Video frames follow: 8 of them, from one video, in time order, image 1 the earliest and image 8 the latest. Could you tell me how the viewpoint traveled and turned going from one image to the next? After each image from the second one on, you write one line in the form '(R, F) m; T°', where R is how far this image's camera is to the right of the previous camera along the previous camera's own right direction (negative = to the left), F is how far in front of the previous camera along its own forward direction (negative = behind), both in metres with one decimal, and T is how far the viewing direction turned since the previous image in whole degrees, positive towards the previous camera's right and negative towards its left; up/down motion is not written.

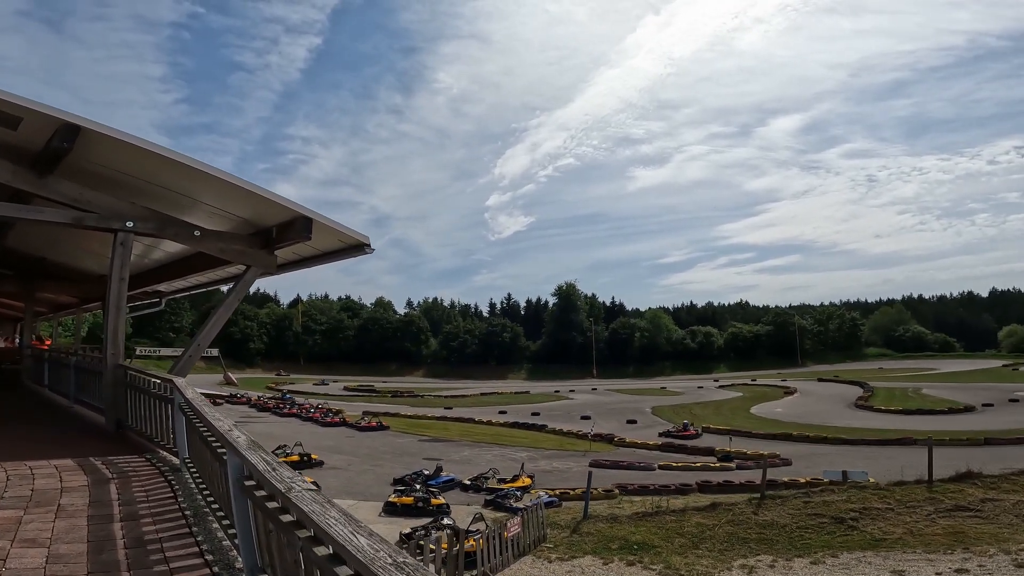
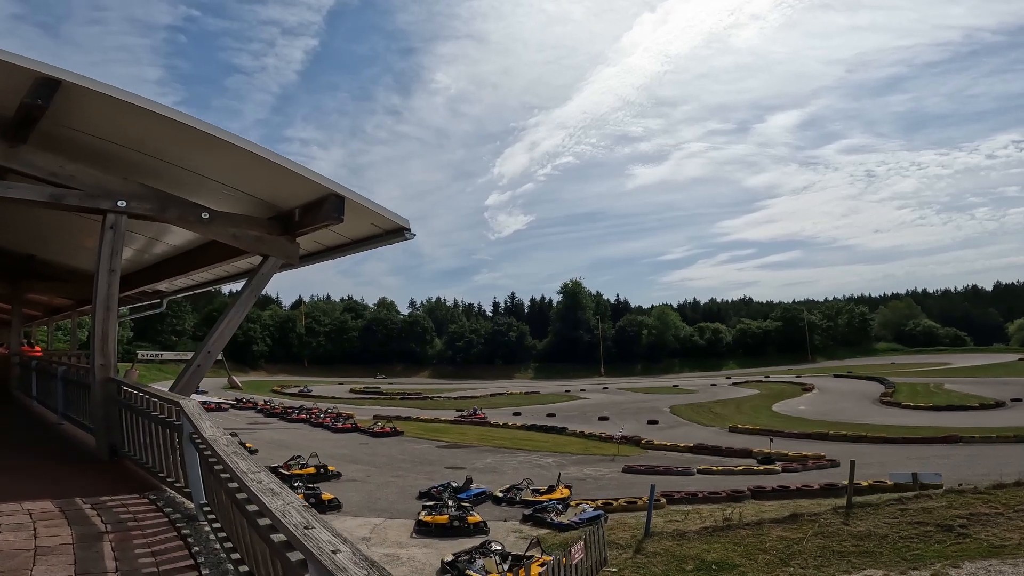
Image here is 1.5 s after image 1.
(-0.7, +1.1) m; 0°
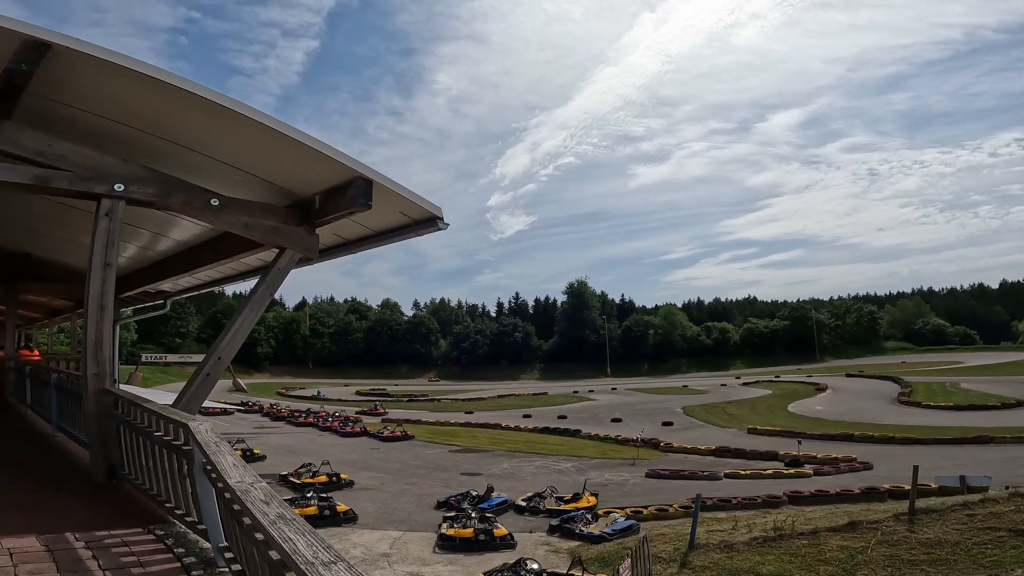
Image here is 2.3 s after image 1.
(-0.4, +0.6) m; 0°
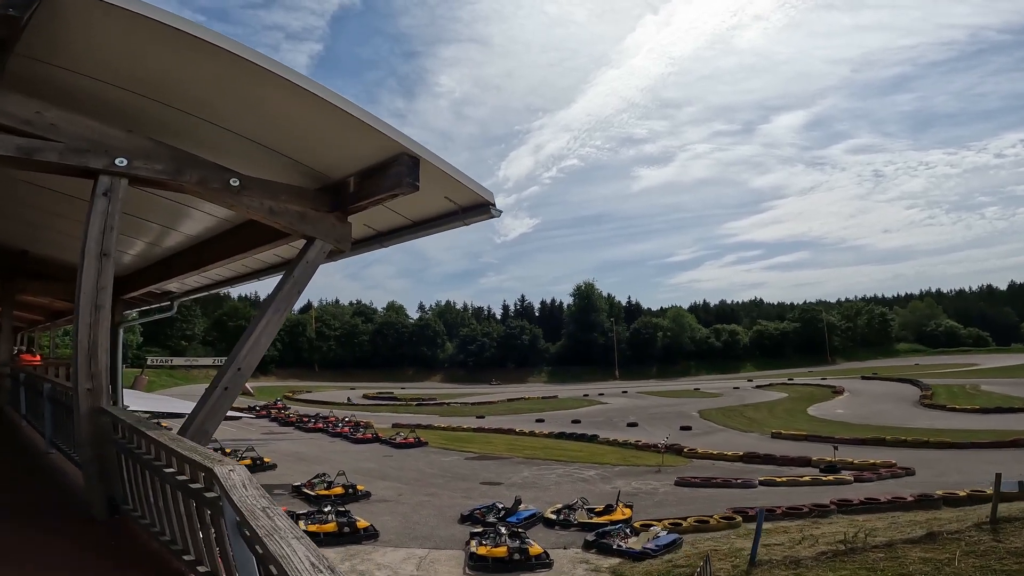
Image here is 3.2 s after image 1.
(-0.4, +0.7) m; 0°
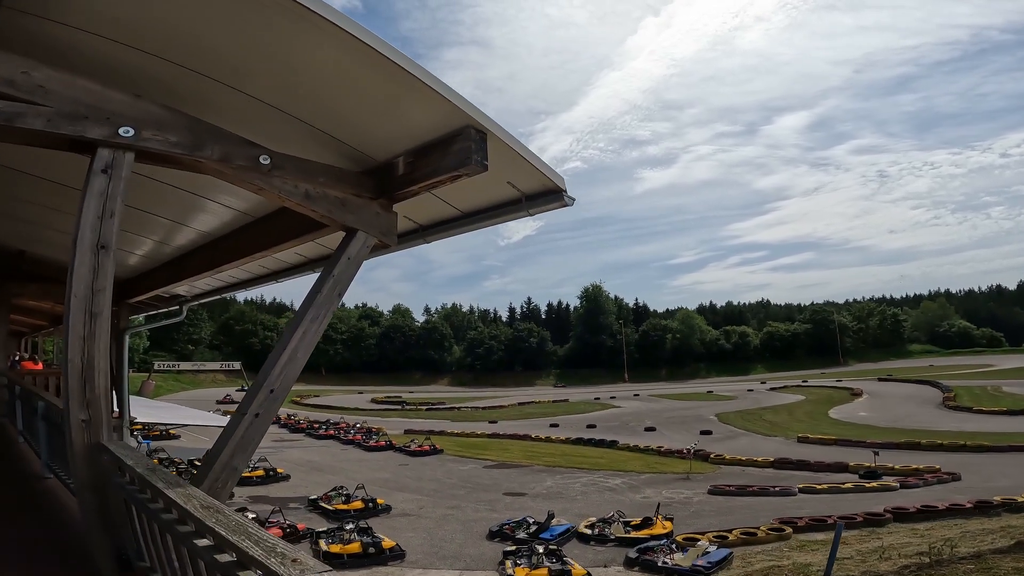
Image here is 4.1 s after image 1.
(-0.4, +0.7) m; 0°
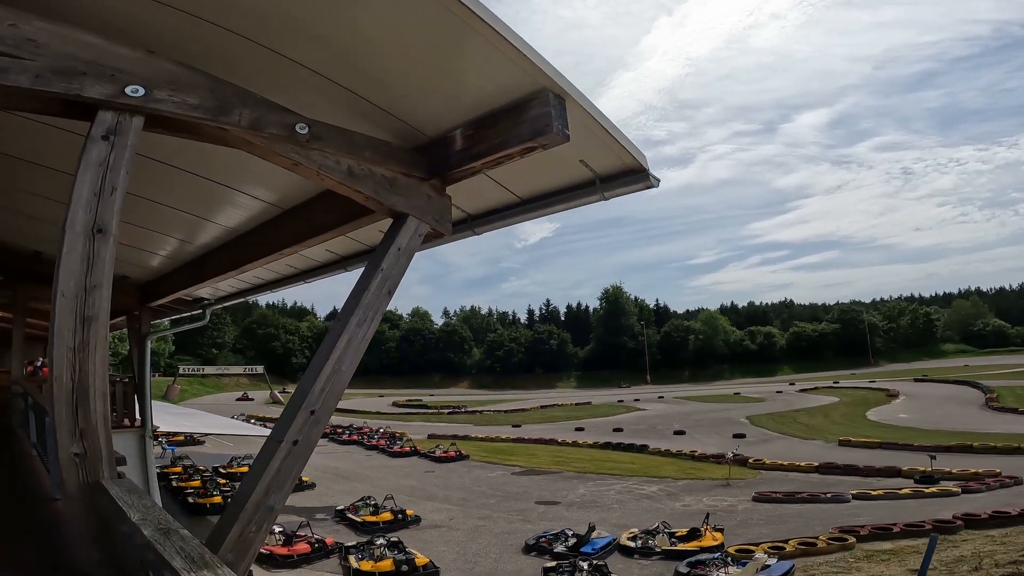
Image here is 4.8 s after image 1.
(-0.3, +0.6) m; -2°
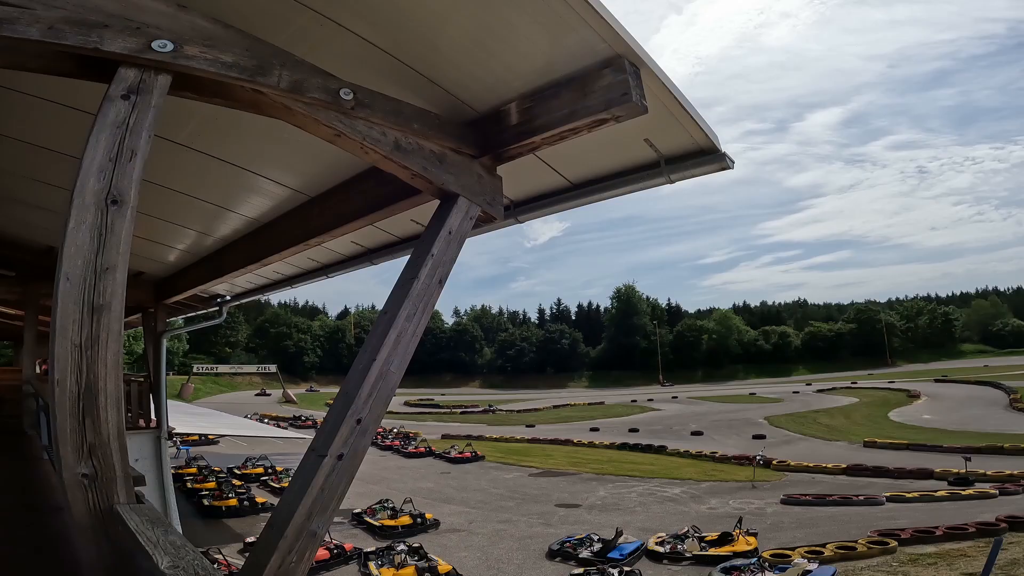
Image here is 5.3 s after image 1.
(-0.2, +0.4) m; -1°
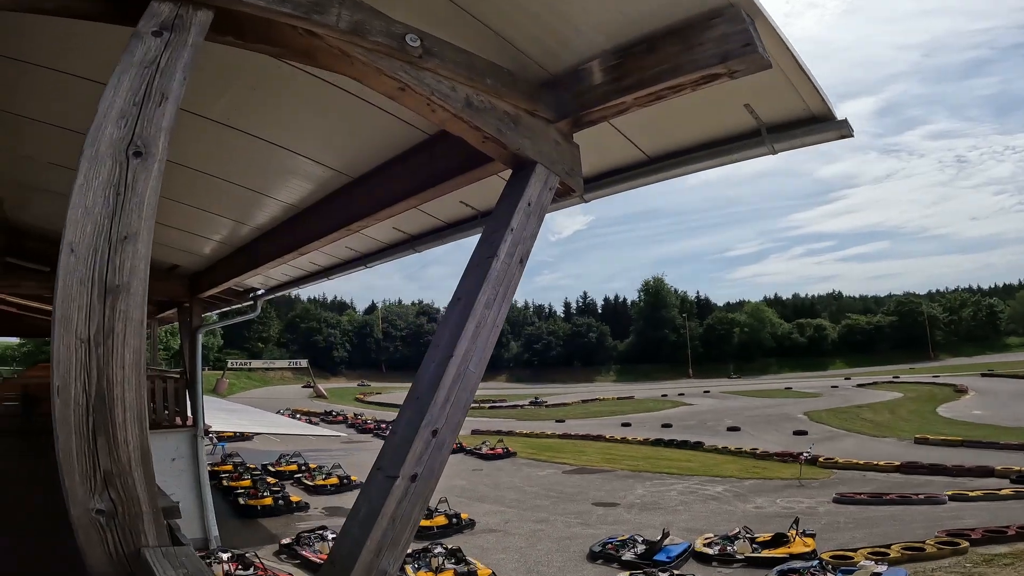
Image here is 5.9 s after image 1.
(-0.2, +0.4) m; -2°
